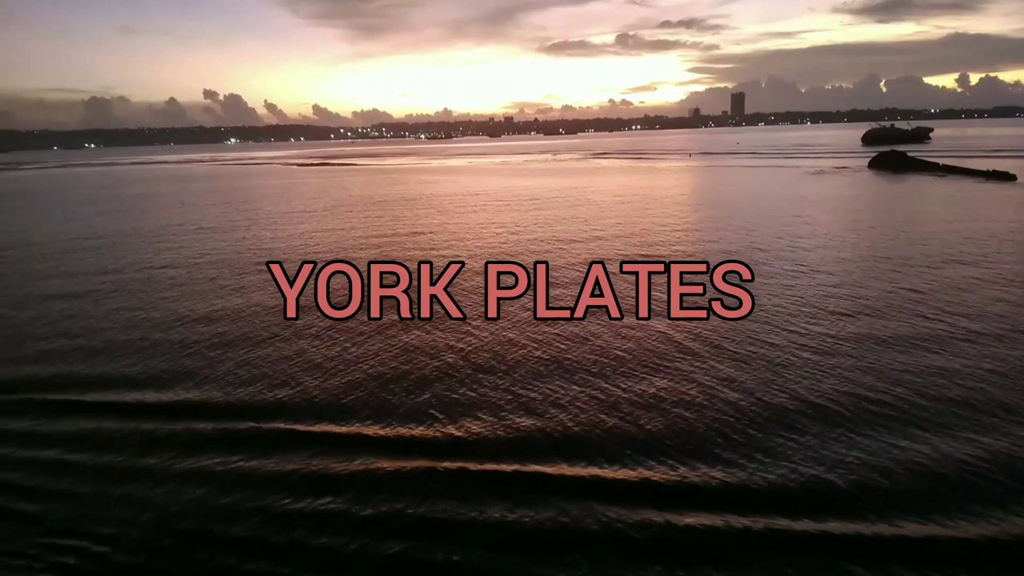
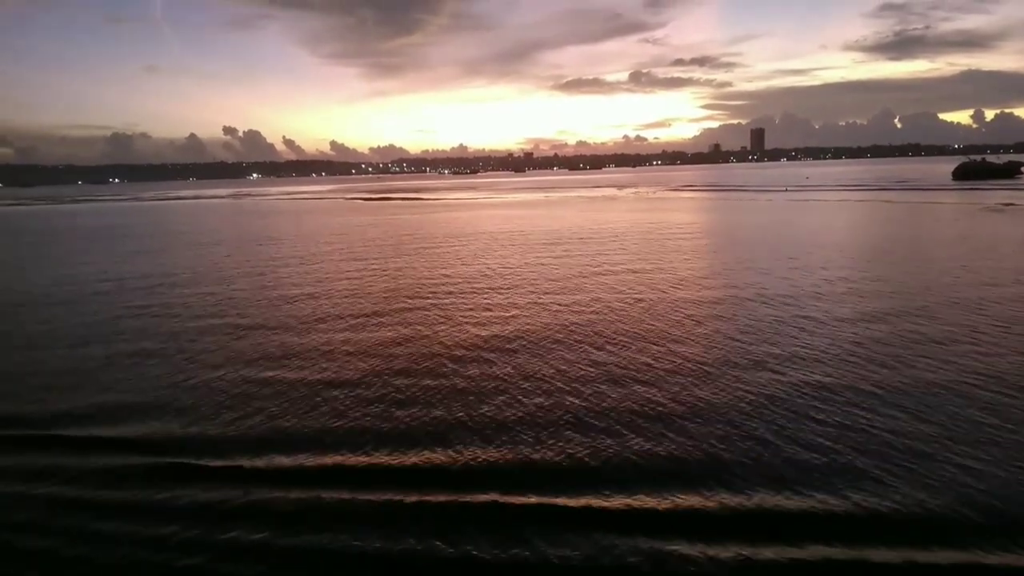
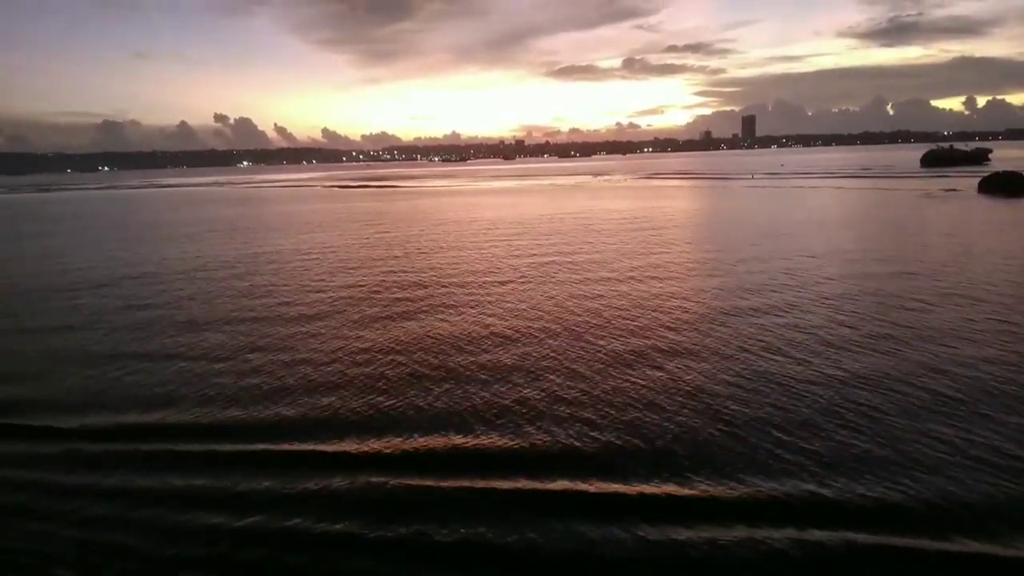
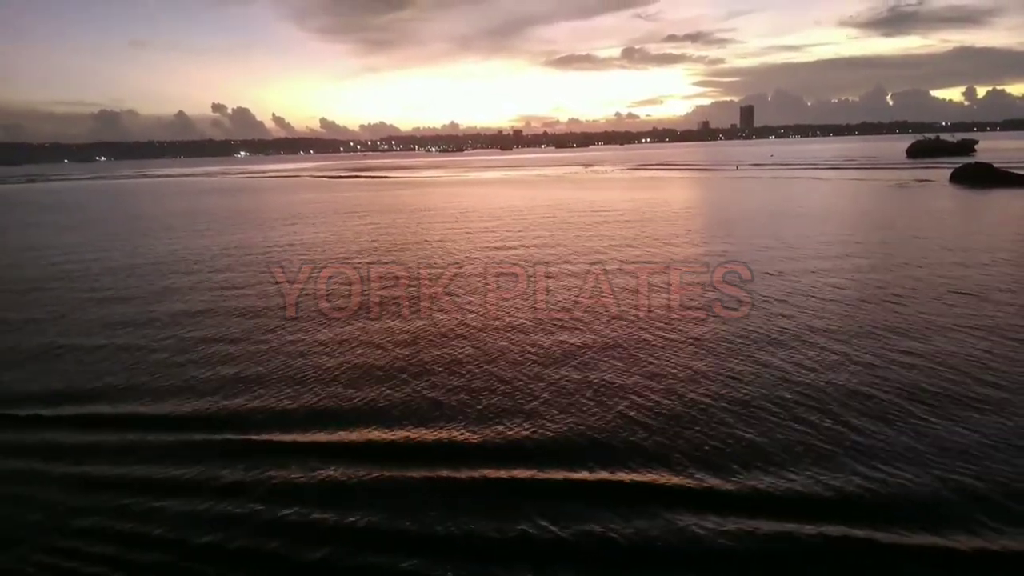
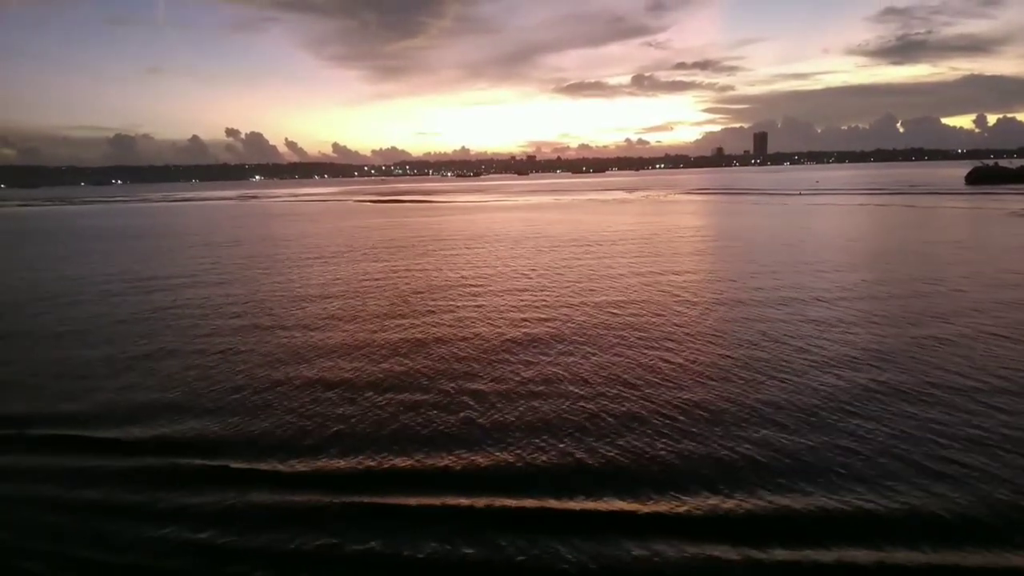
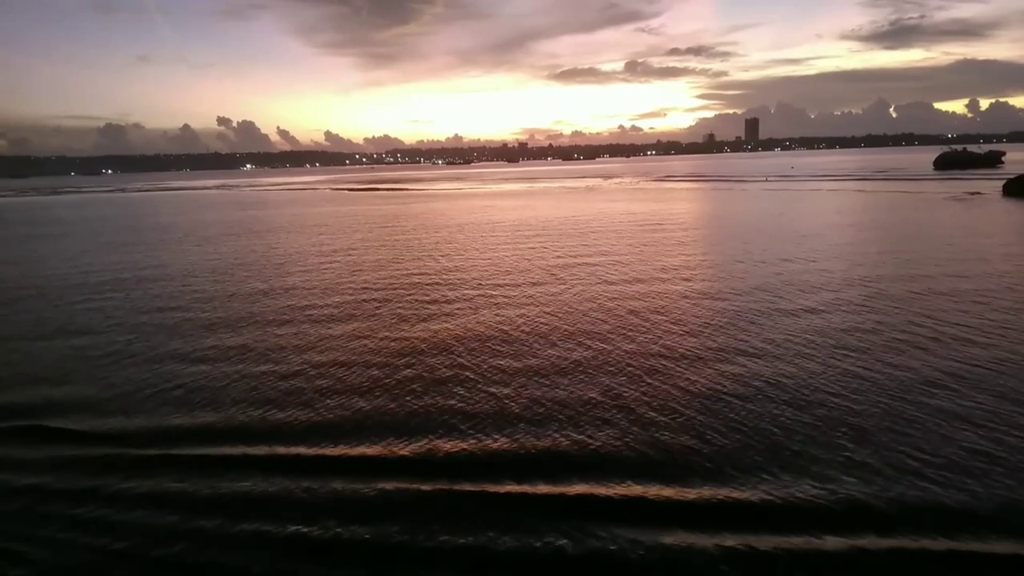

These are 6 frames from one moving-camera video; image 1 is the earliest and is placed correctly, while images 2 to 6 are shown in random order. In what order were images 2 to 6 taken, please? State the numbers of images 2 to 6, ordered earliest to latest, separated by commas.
4, 3, 6, 2, 5
